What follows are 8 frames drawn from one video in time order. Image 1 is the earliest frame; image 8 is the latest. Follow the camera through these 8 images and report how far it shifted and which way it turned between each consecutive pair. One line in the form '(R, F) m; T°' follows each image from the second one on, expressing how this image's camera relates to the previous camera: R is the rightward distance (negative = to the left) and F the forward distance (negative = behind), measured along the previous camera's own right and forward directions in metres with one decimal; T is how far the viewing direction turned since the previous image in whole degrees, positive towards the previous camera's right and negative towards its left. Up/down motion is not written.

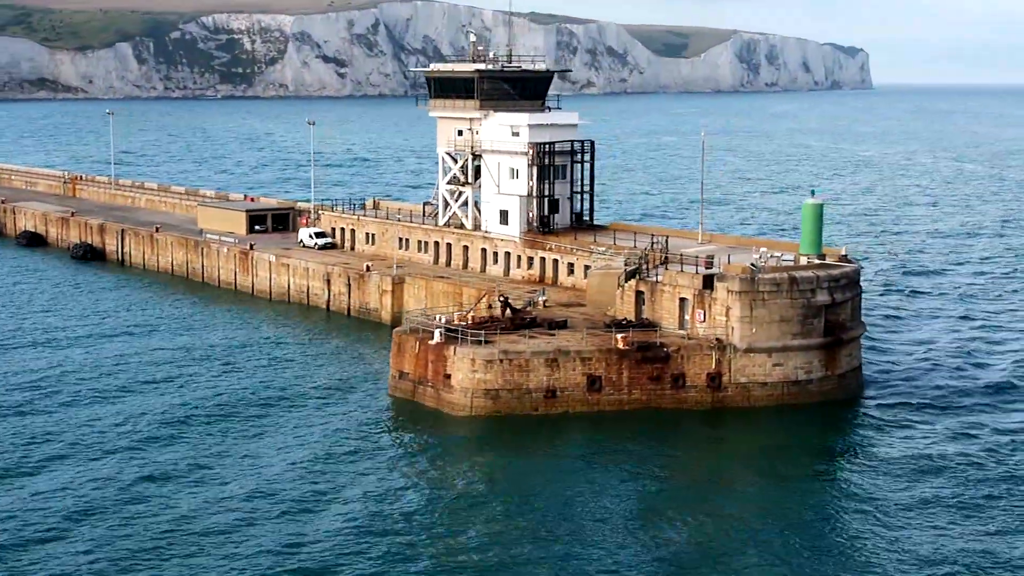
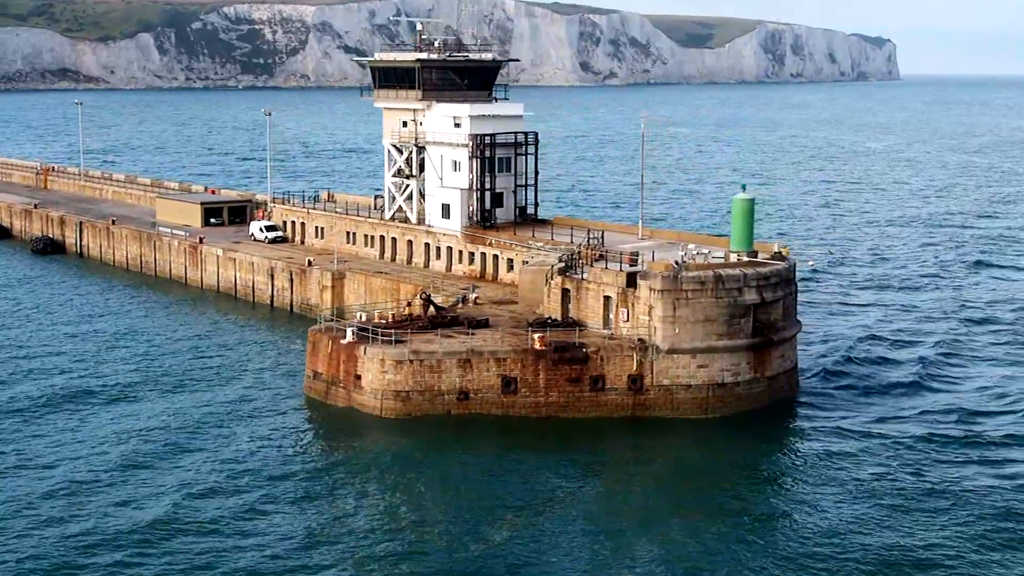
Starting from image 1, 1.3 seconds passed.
(+2.4, +1.5) m; -1°
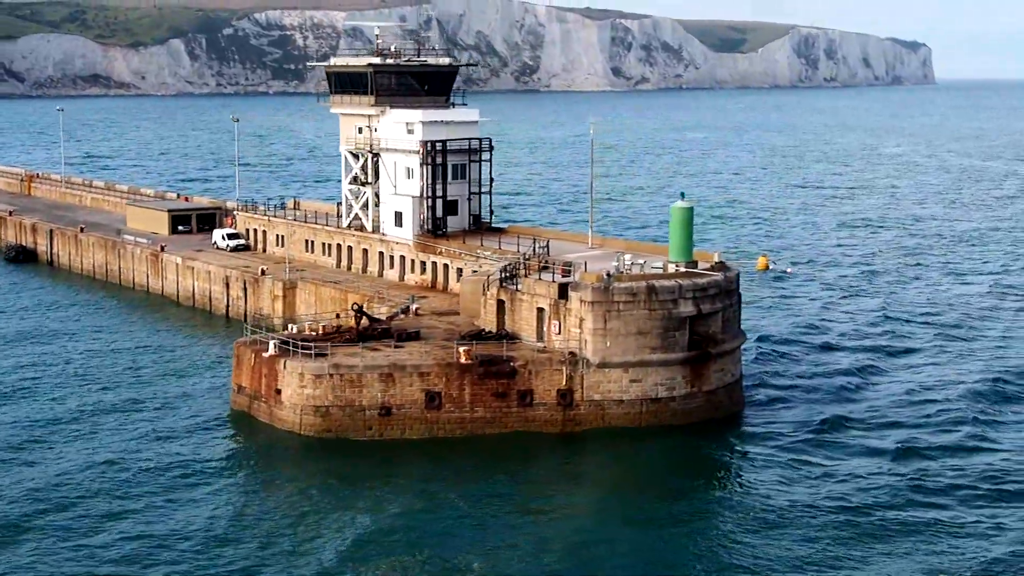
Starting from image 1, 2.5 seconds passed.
(+2.3, +1.3) m; -1°
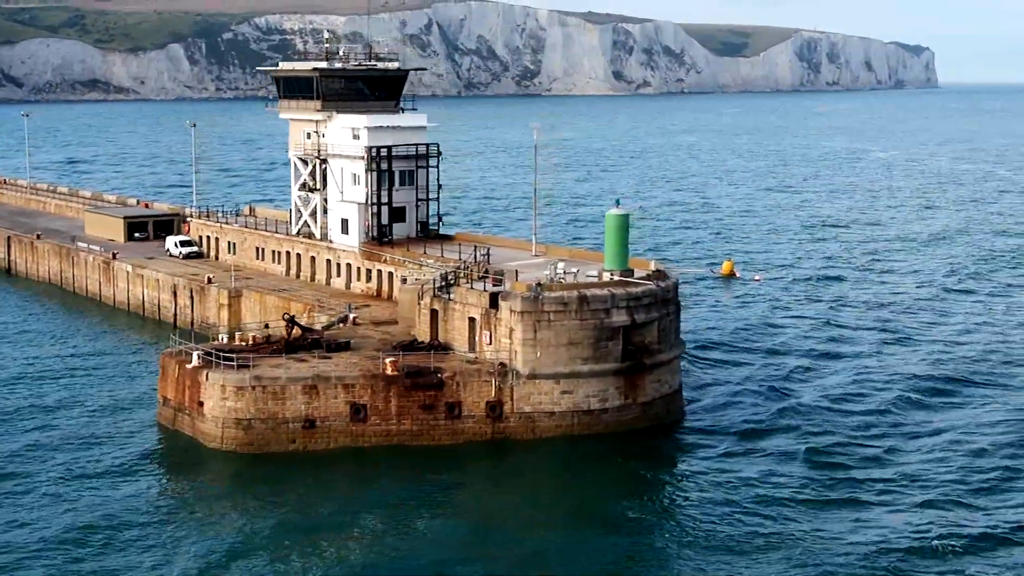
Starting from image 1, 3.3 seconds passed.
(+1.5, +0.8) m; 0°
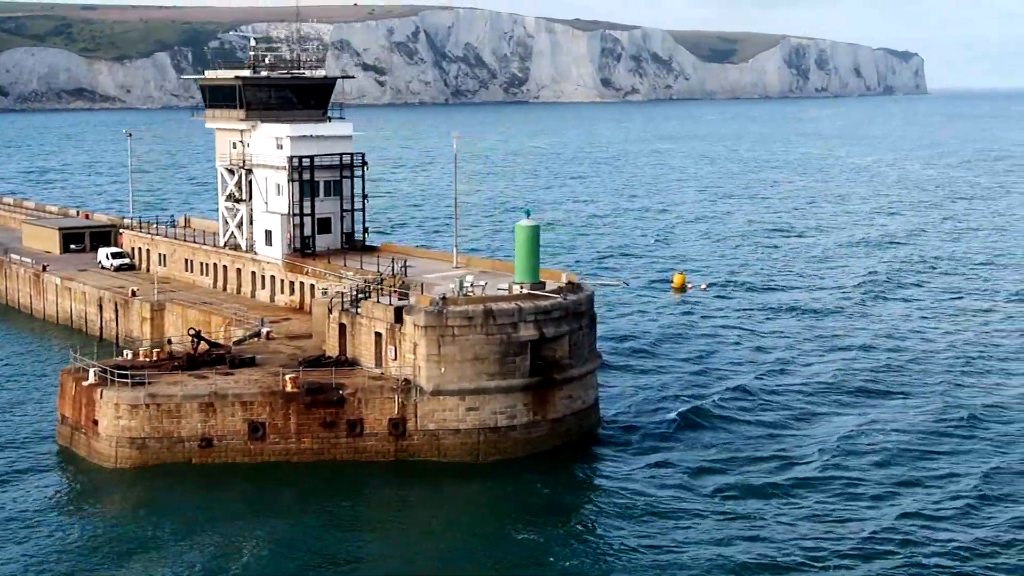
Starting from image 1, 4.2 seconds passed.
(+1.7, +1.0) m; 0°
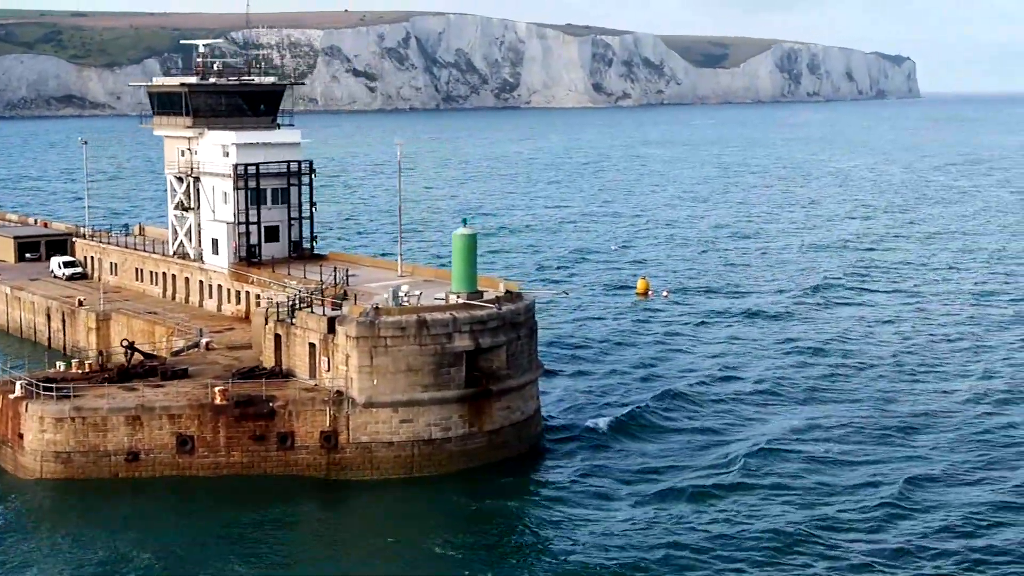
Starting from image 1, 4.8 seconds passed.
(+1.2, +0.6) m; 0°
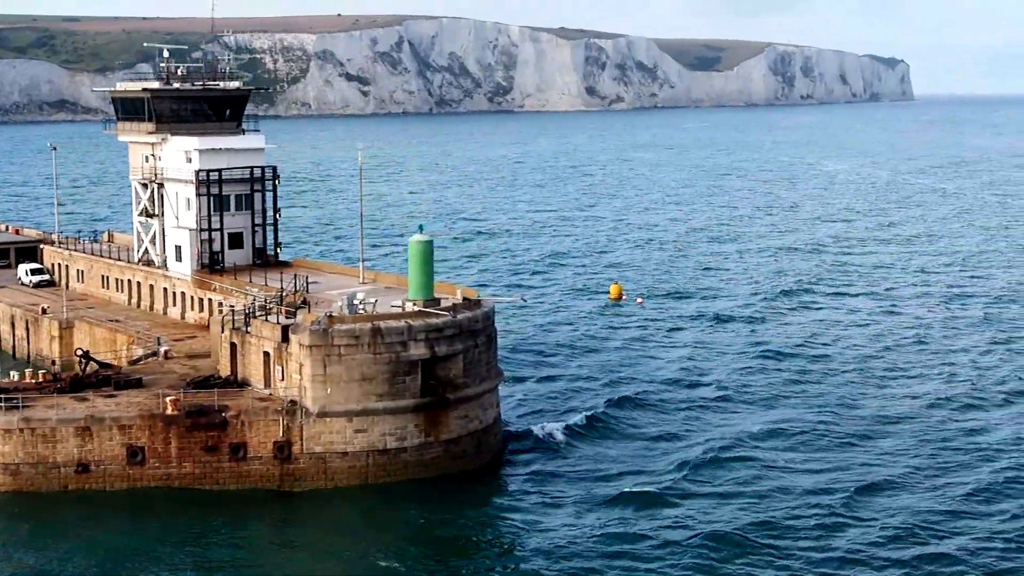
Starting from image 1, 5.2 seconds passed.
(+0.8, +0.4) m; 0°
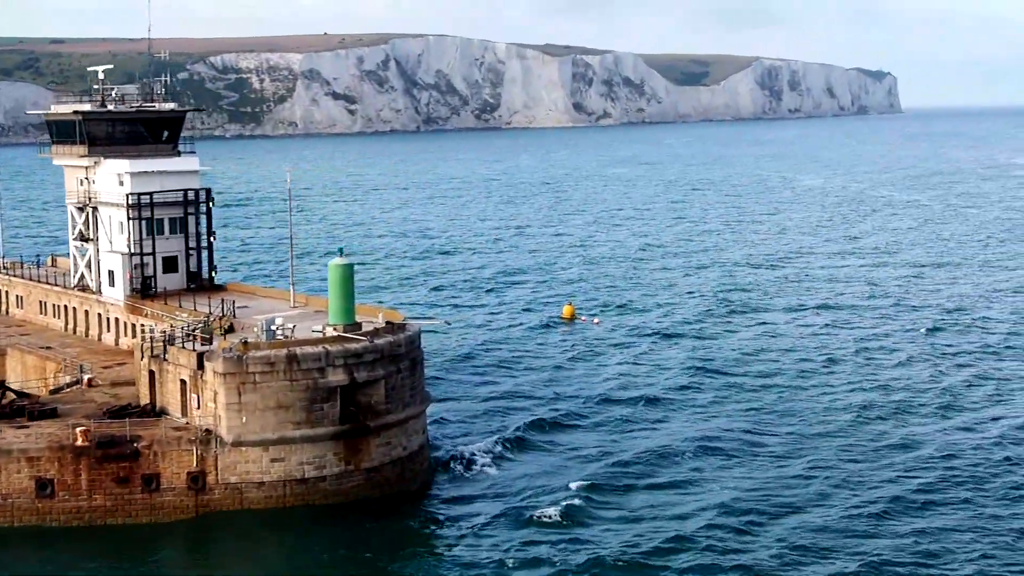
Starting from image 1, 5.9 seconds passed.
(+1.4, +0.8) m; 0°
